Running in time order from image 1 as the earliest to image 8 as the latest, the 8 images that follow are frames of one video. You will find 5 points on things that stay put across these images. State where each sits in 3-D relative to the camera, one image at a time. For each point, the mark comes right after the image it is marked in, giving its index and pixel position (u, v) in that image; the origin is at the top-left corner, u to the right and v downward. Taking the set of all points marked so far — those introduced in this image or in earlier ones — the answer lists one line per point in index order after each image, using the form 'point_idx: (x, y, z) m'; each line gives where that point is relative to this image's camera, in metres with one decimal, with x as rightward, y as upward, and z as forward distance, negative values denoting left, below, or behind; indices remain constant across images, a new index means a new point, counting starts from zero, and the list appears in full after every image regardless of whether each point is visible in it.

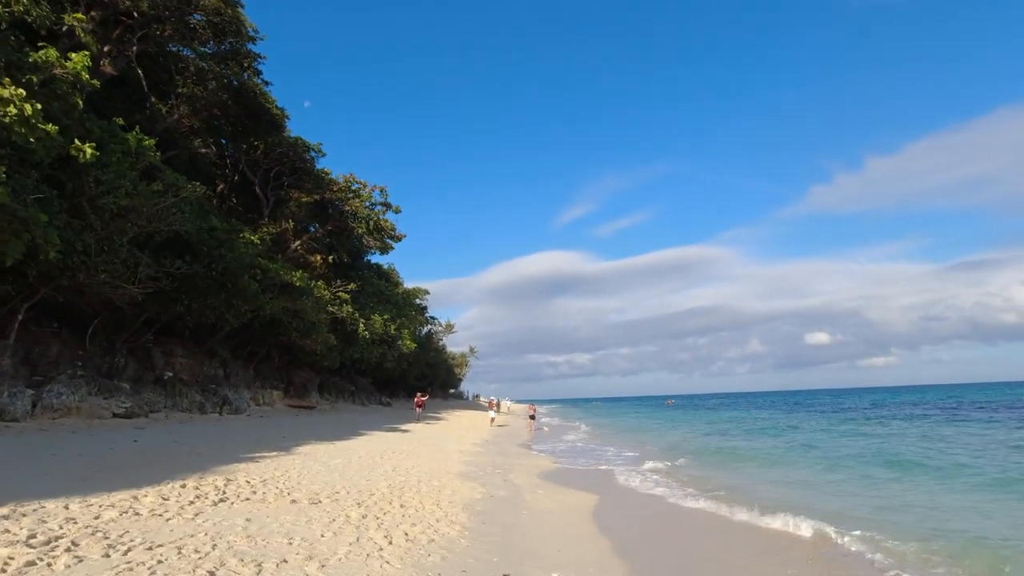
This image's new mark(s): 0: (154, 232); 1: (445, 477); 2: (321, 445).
0: (-9.4, +1.5, +15.4) m
1: (-1.3, -3.6, +11.0) m
2: (-4.5, -3.7, +13.7) m
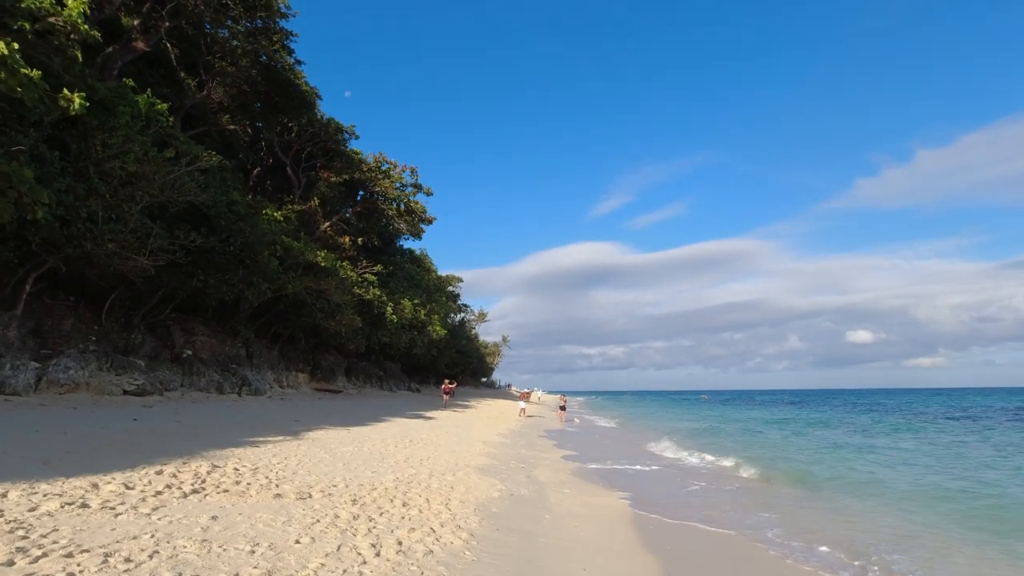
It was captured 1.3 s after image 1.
0: (-8.7, +2.1, +14.7) m
1: (-0.9, -3.1, +9.9) m
2: (-3.9, -3.1, +12.9) m
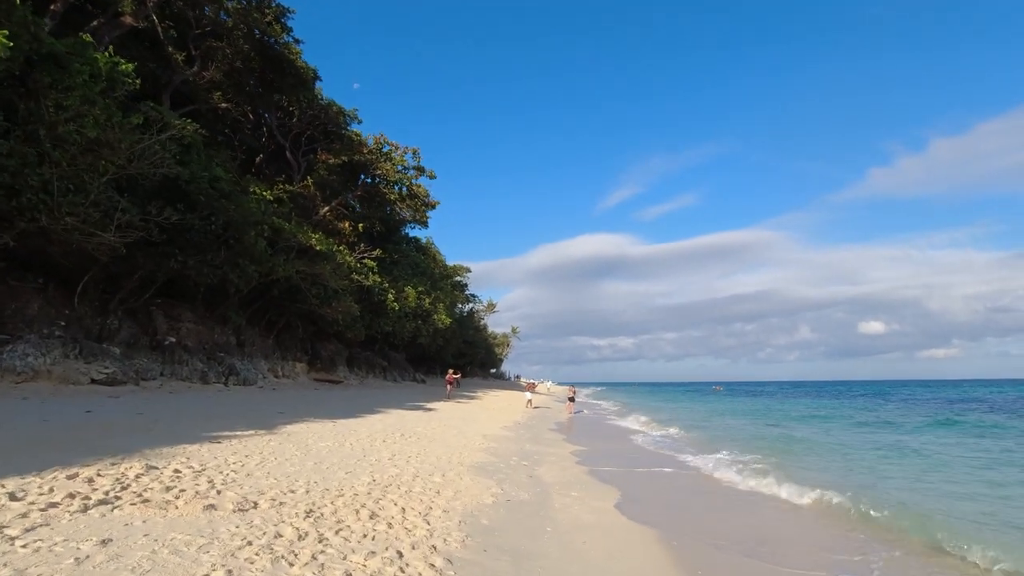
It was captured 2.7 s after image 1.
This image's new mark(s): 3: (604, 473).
0: (-8.6, +2.6, +13.5) m
1: (-0.9, -2.7, +8.7) m
2: (-3.9, -2.7, +11.6) m
3: (+1.7, -3.4, +10.8) m
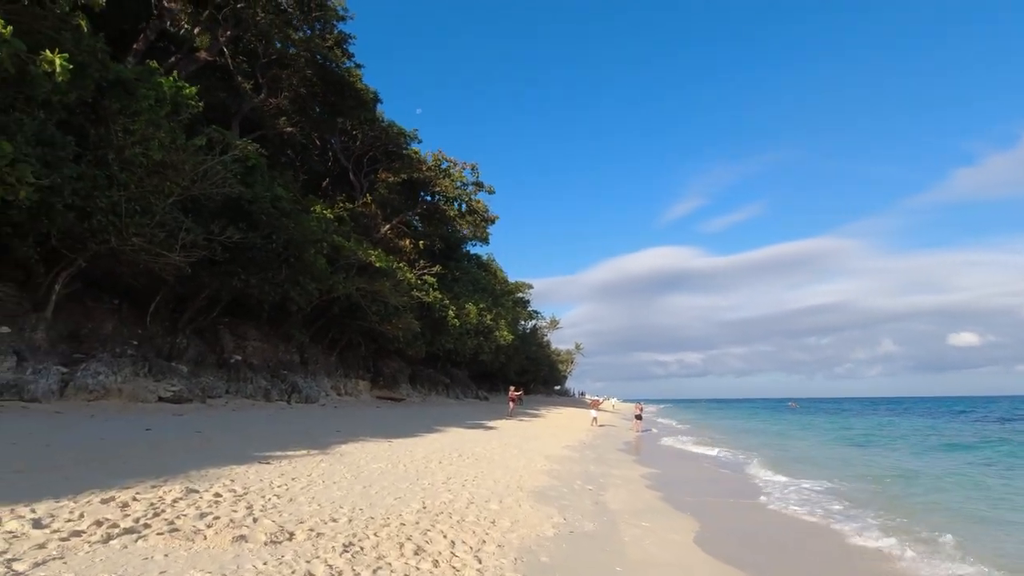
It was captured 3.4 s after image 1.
0: (-7.3, +2.2, +13.7) m
1: (0.0, -2.8, +8.0) m
2: (-2.7, -3.0, +11.2) m
3: (+2.8, -3.6, +9.9) m
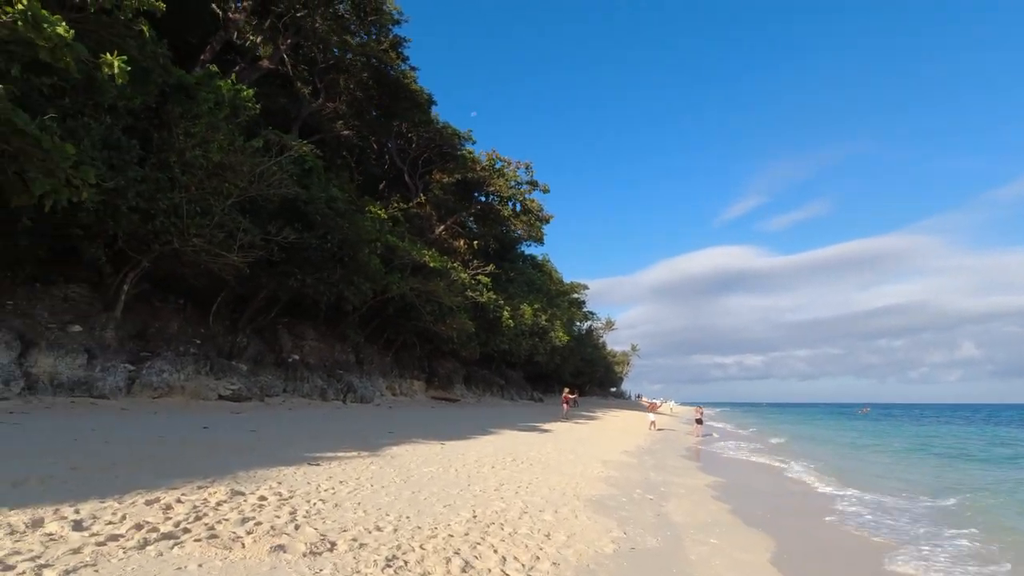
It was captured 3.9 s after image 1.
0: (-6.0, +2.2, +13.9) m
1: (+0.7, -2.8, +7.5) m
2: (-1.7, -3.0, +11.0) m
3: (+3.7, -3.5, +9.1) m
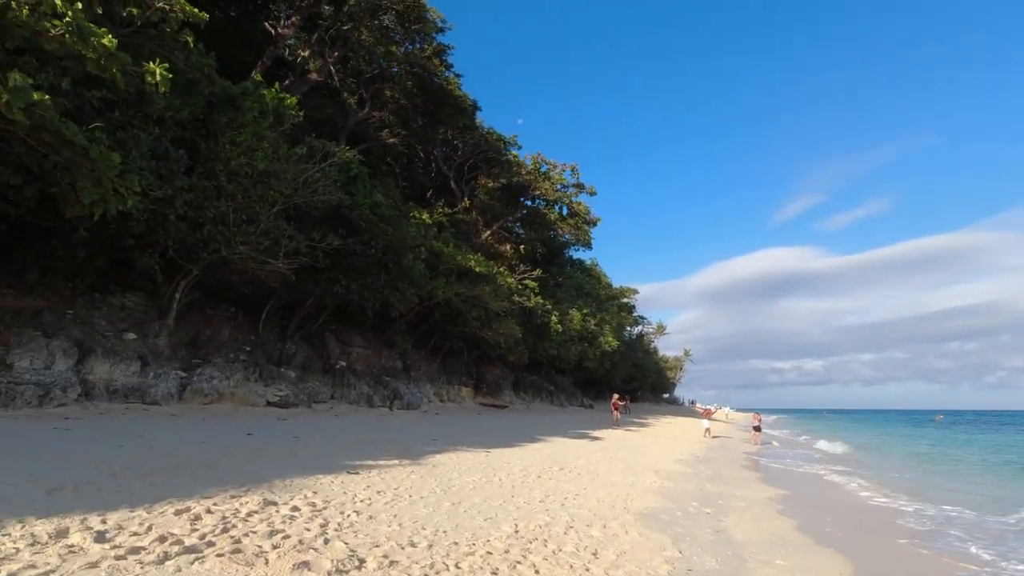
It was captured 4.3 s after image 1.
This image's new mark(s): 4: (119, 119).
0: (-5.0, +2.0, +14.0) m
1: (+1.2, -2.8, +7.0) m
2: (-0.8, -3.0, +10.7) m
3: (+4.4, -3.5, +8.4) m
4: (-6.5, +2.8, +9.7) m
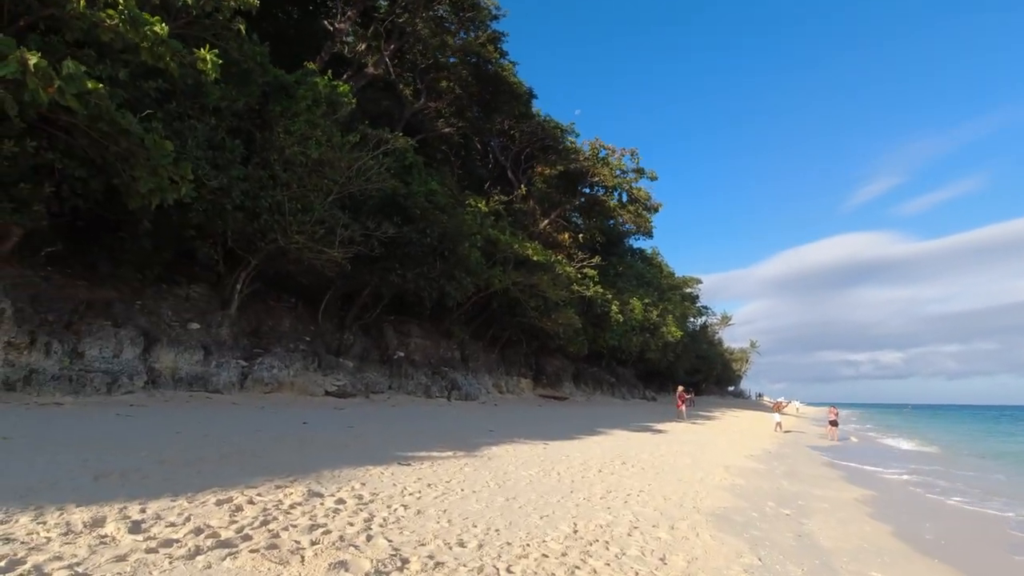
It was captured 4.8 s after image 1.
0: (-3.7, +2.3, +13.9) m
1: (+1.9, -2.6, +6.4) m
2: (+0.2, -2.8, +10.3) m
3: (+5.1, -3.2, +7.4) m
4: (-5.6, +3.0, +9.8) m
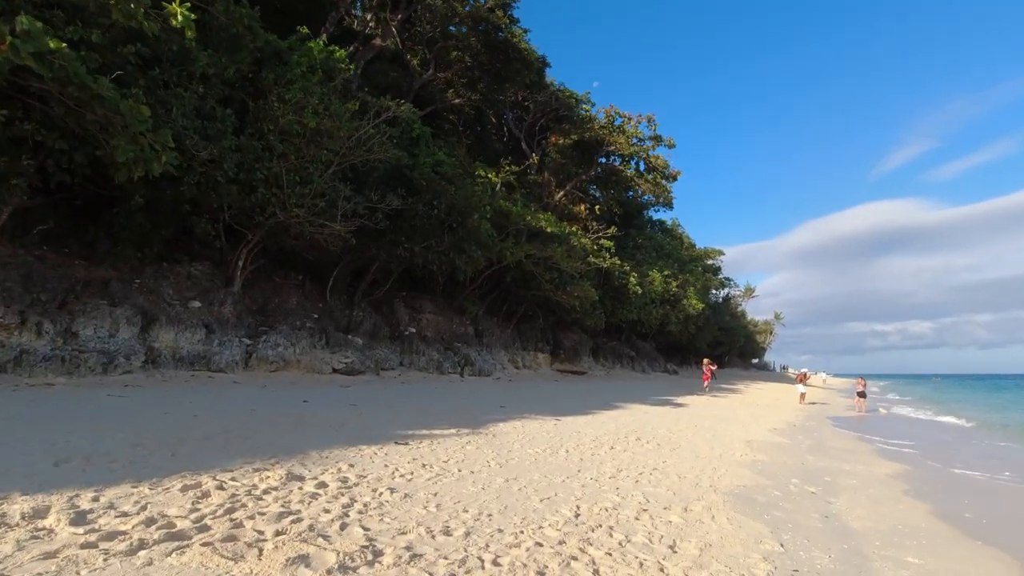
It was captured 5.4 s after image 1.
0: (-3.5, +2.8, +13.4) m
1: (+1.9, -2.2, +5.9) m
2: (+0.4, -2.2, +9.8) m
3: (+5.2, -2.7, +6.8) m
4: (-5.6, +3.4, +9.3) m
